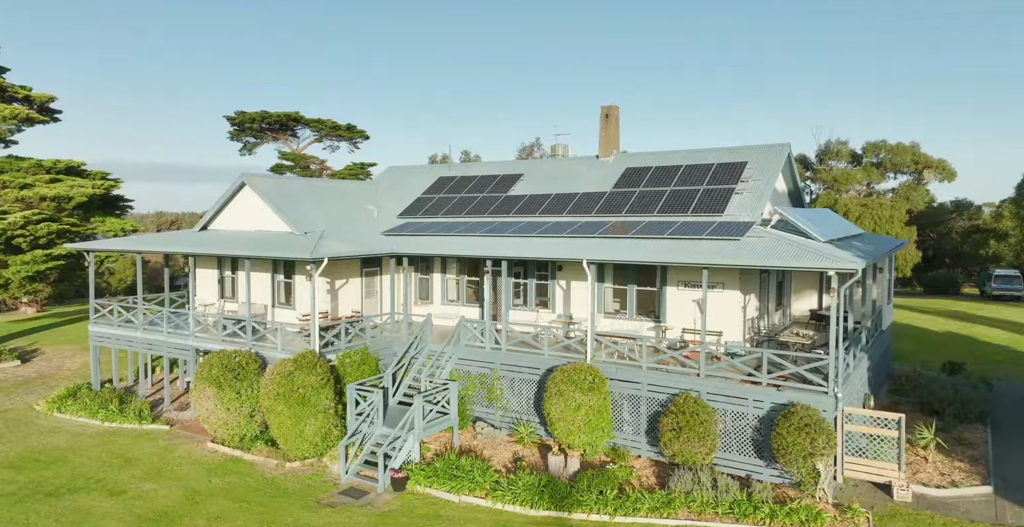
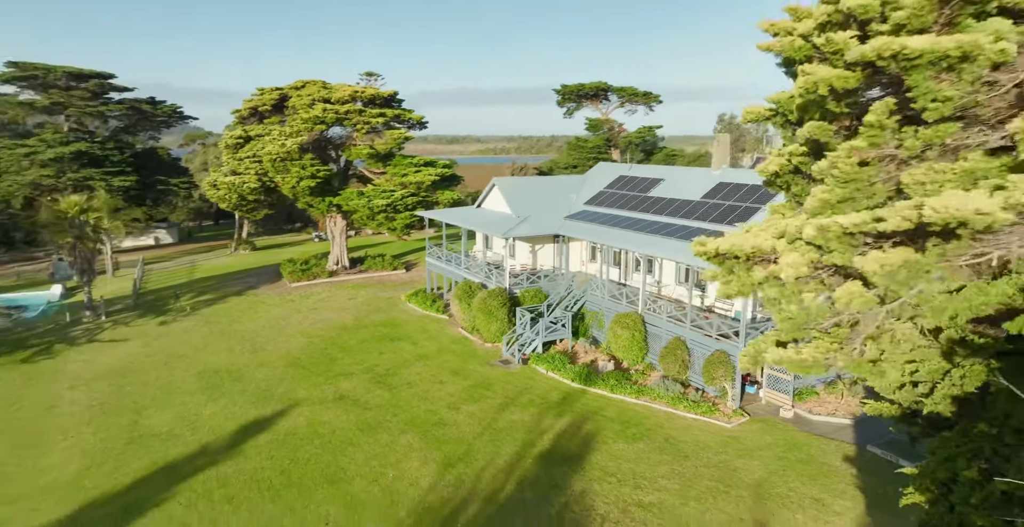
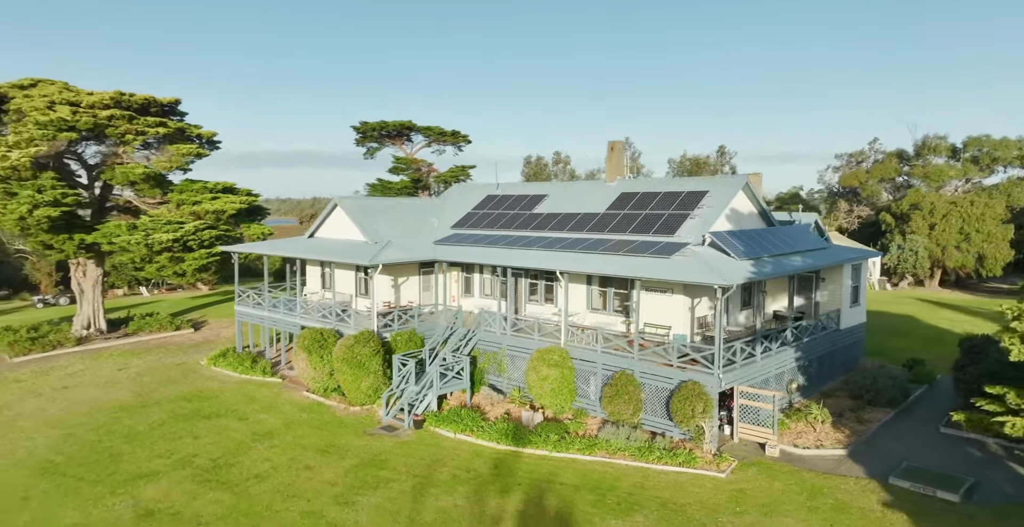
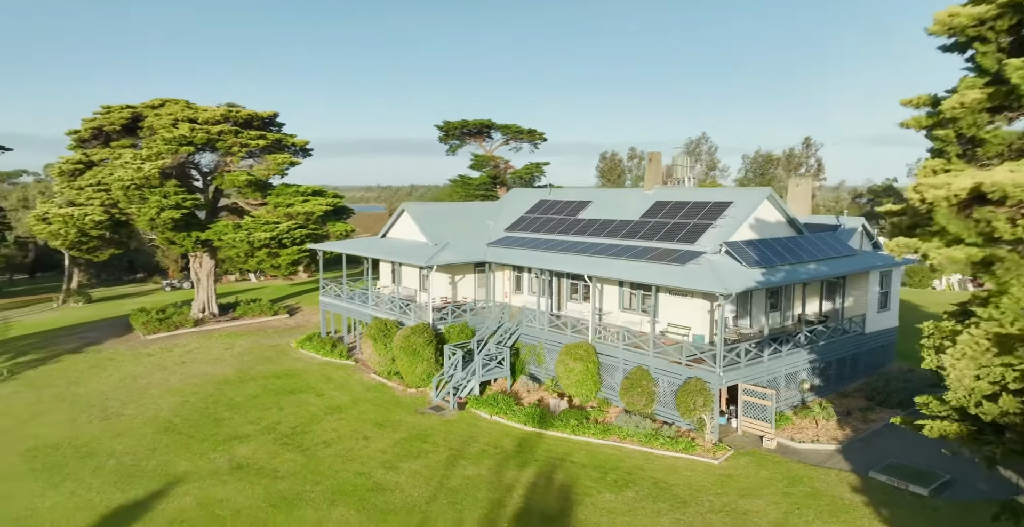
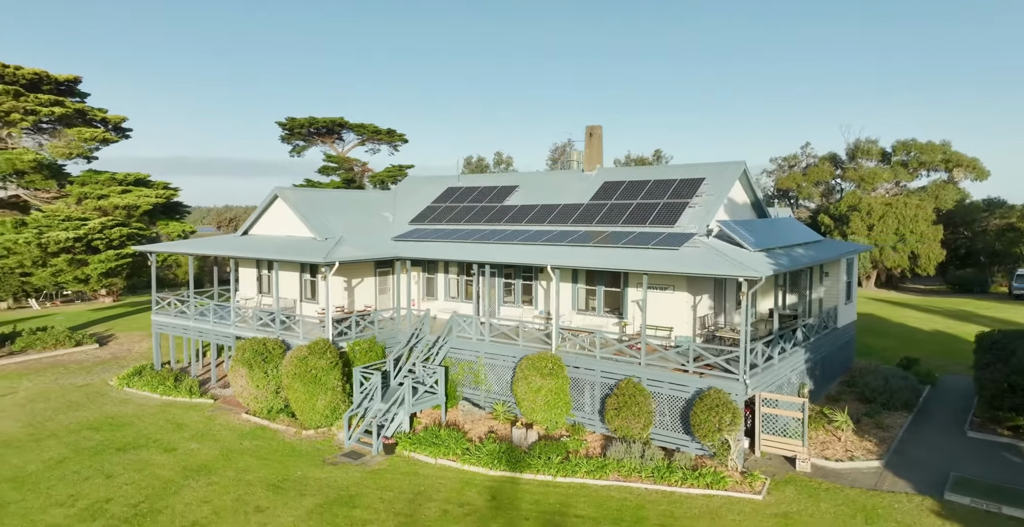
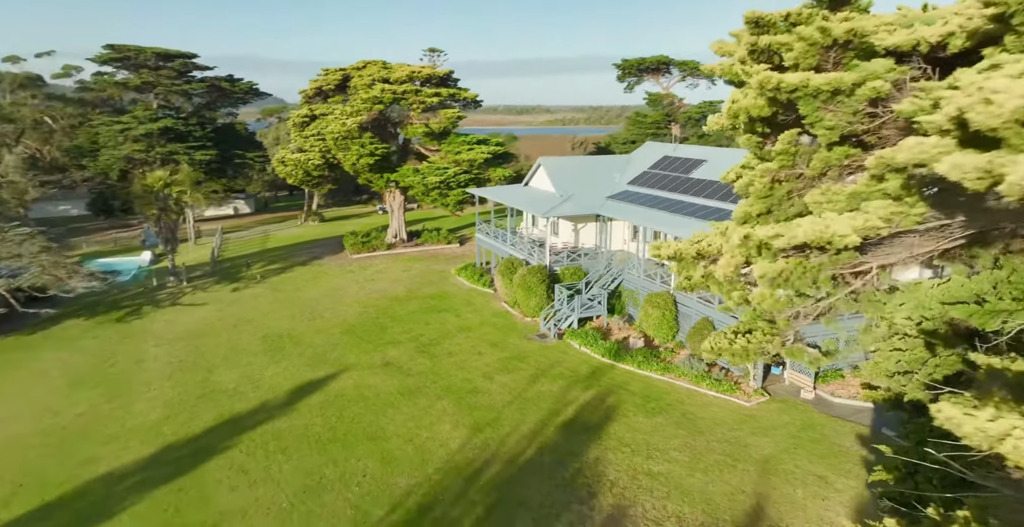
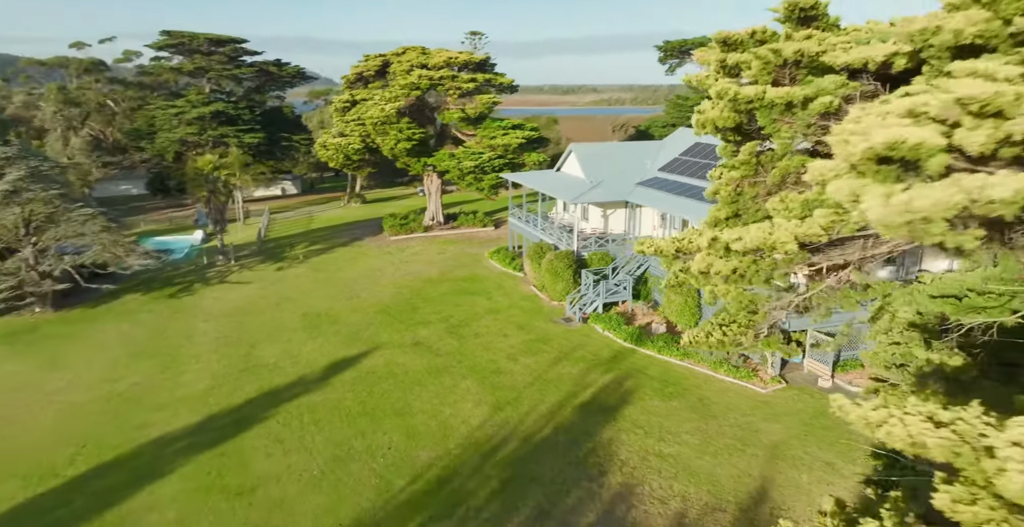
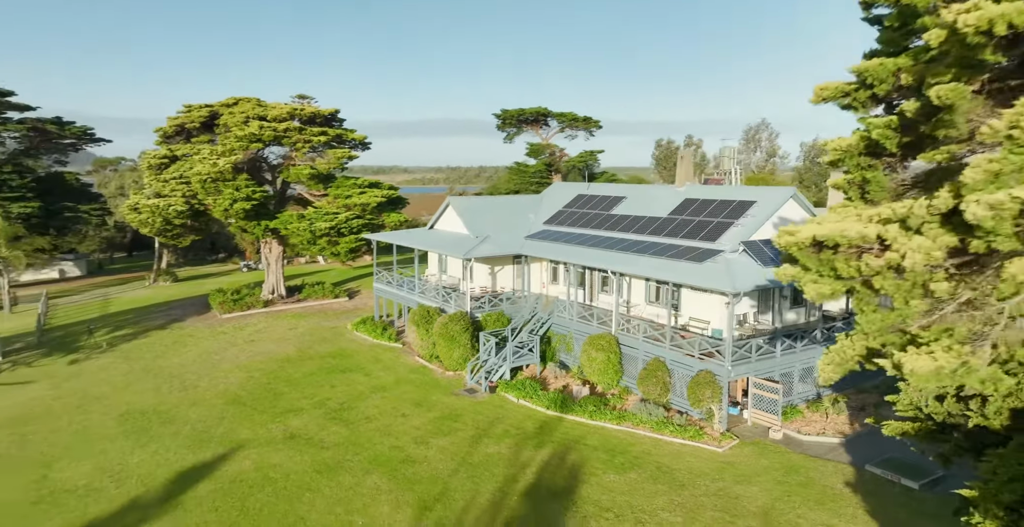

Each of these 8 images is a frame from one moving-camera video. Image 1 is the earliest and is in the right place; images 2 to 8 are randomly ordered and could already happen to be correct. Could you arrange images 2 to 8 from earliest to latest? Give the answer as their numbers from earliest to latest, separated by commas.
5, 3, 4, 8, 2, 6, 7
